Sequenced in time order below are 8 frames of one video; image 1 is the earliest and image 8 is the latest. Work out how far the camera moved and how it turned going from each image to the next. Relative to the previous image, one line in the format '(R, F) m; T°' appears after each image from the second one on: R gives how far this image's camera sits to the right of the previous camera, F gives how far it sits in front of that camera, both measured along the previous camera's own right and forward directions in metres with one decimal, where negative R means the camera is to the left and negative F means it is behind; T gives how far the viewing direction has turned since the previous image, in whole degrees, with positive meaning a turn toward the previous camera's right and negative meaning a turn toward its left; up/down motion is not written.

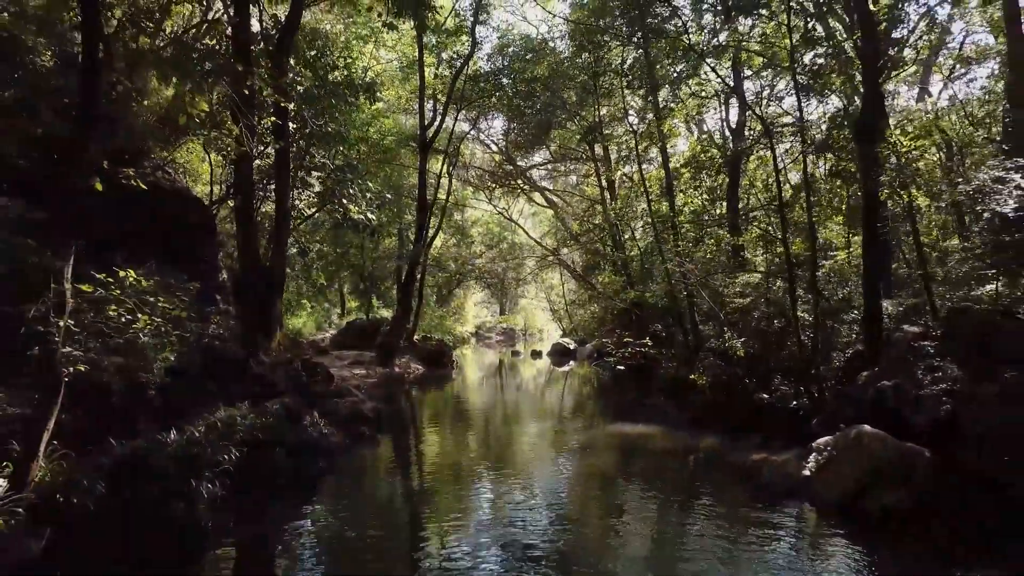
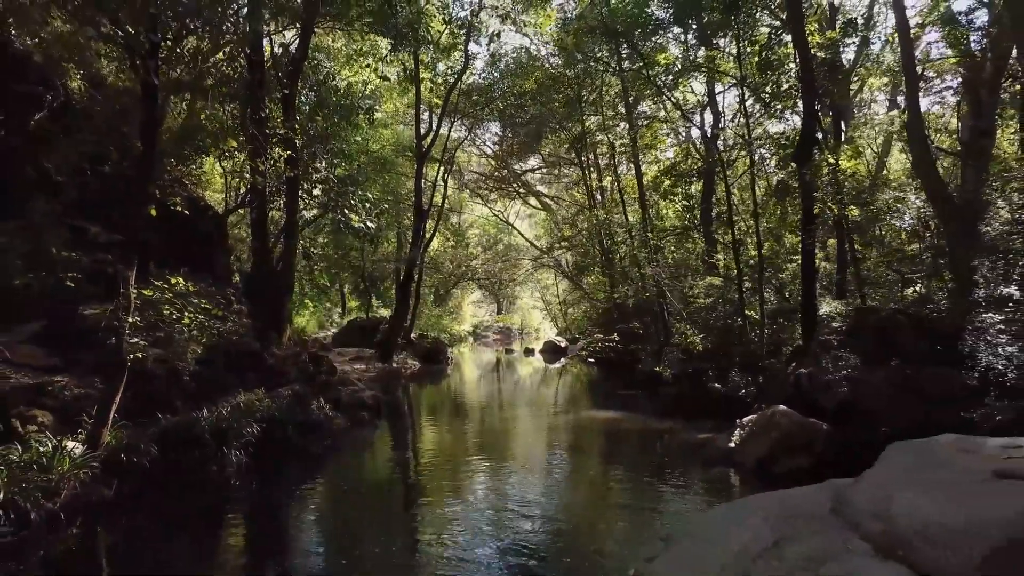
(+0.4, -1.5) m; 0°
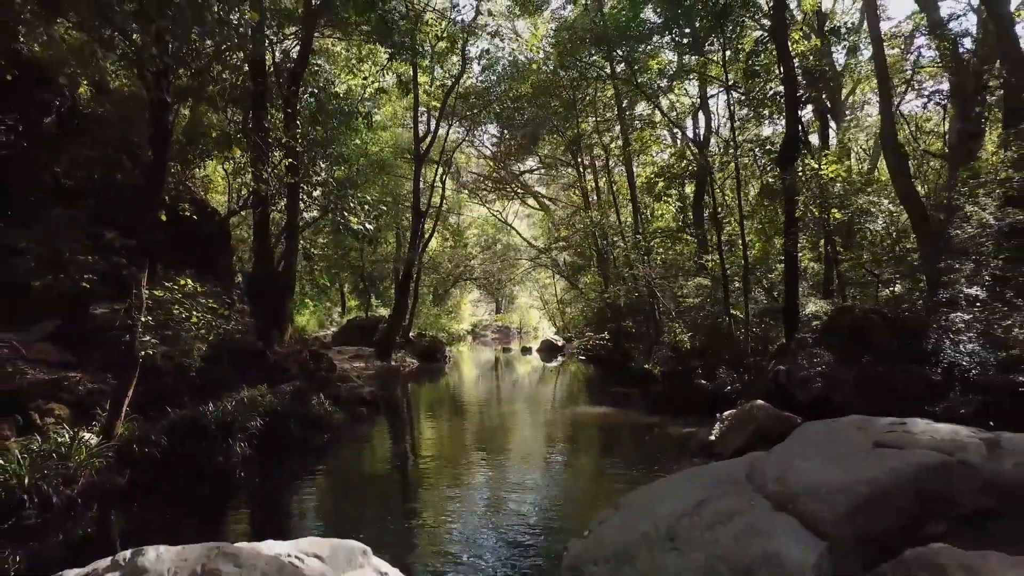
(+0.1, -0.5) m; 0°
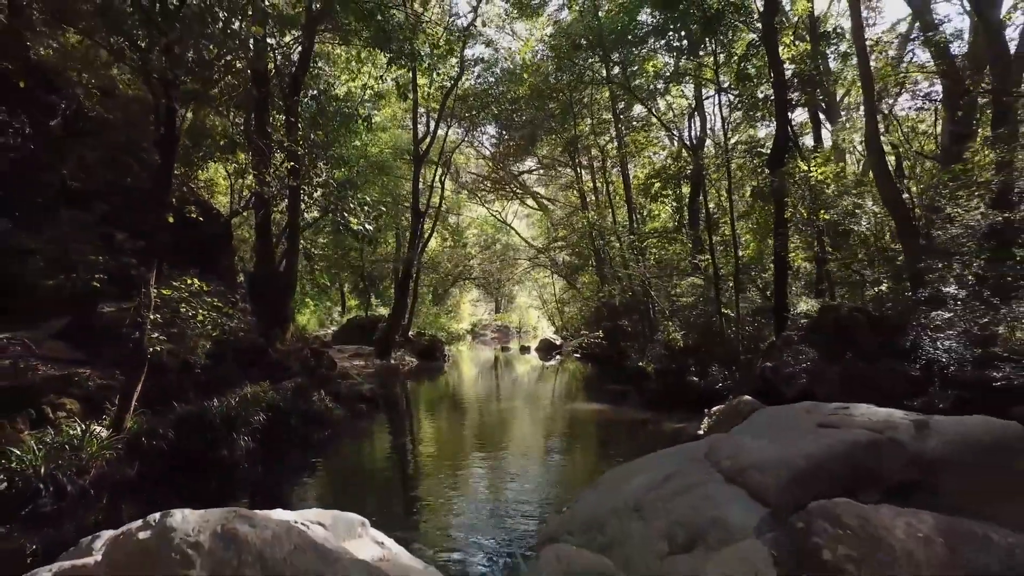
(+0.1, -0.3) m; 0°
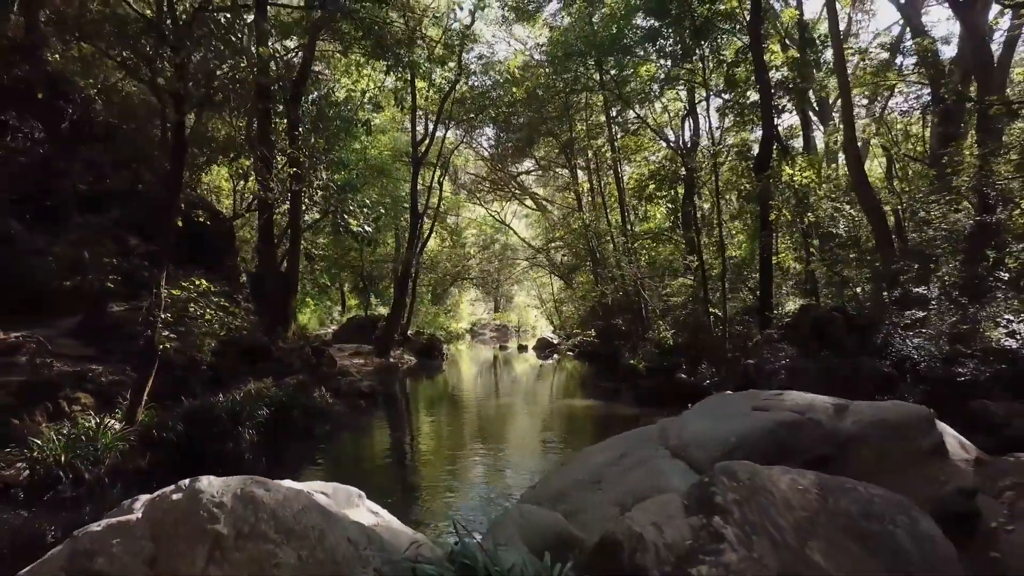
(+0.1, -0.5) m; 0°
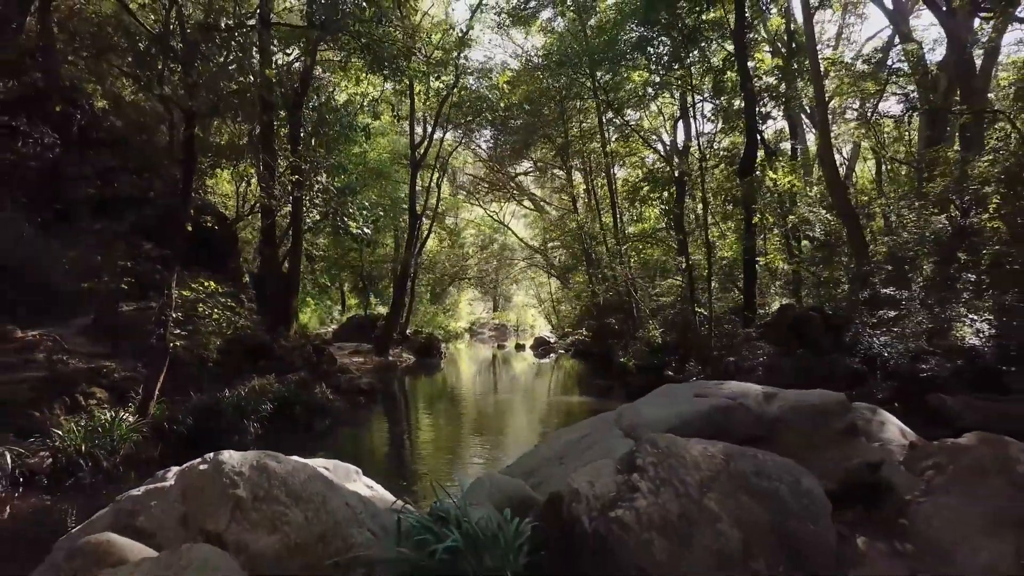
(+0.1, -0.5) m; 0°
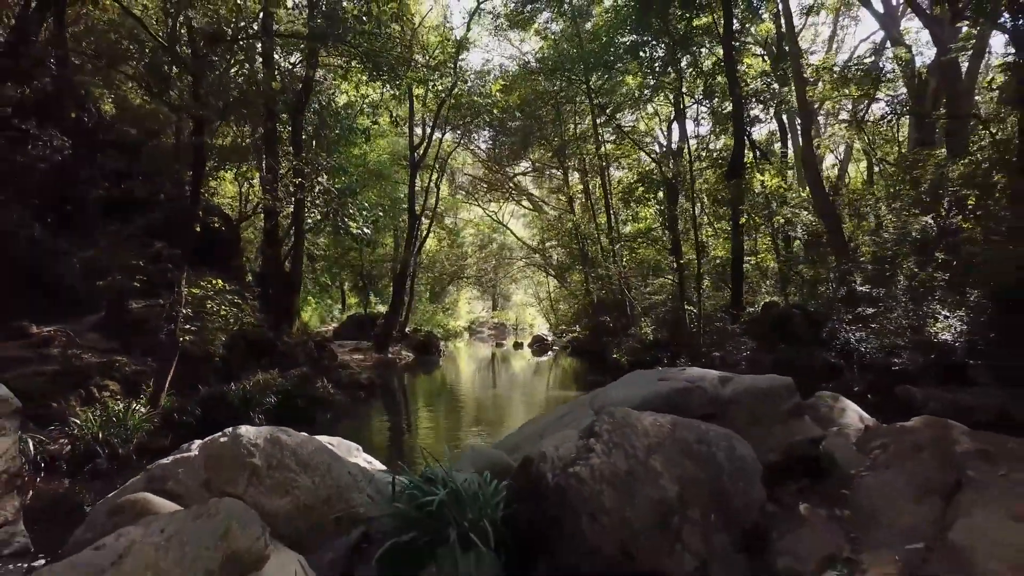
(+0.1, -0.5) m; 0°
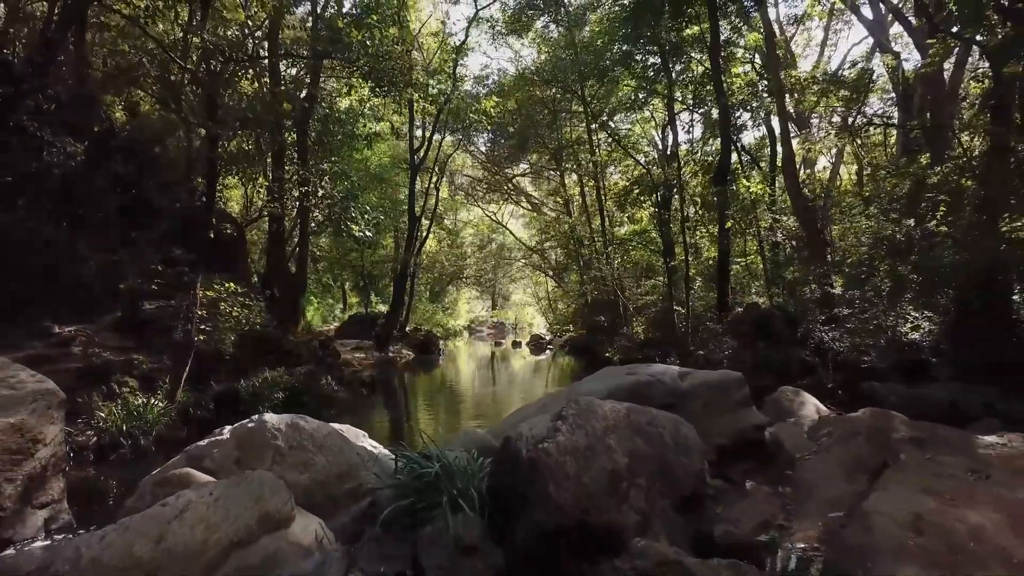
(+0.1, -0.6) m; 0°
